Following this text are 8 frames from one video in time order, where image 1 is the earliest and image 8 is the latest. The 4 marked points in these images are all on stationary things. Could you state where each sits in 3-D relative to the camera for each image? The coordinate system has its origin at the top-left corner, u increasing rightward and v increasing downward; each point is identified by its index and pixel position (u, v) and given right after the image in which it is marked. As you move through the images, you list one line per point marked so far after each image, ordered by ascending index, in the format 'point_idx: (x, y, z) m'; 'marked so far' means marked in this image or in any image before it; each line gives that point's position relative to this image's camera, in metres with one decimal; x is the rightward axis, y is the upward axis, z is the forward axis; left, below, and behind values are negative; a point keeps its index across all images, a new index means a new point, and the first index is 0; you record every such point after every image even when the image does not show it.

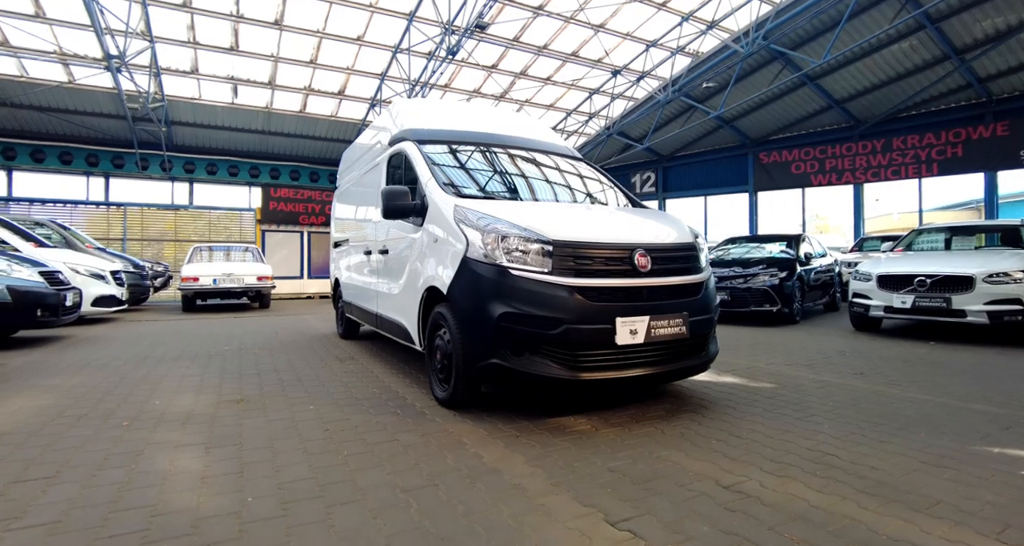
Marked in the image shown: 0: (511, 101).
0: (0.0, +6.0, +17.8) m
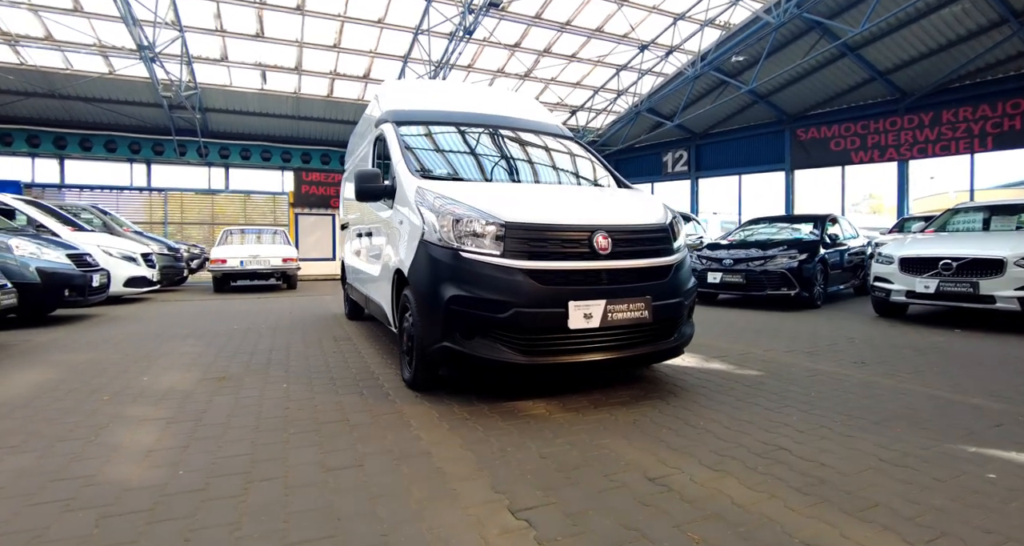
0: (+0.9, +6.6, +17.5) m
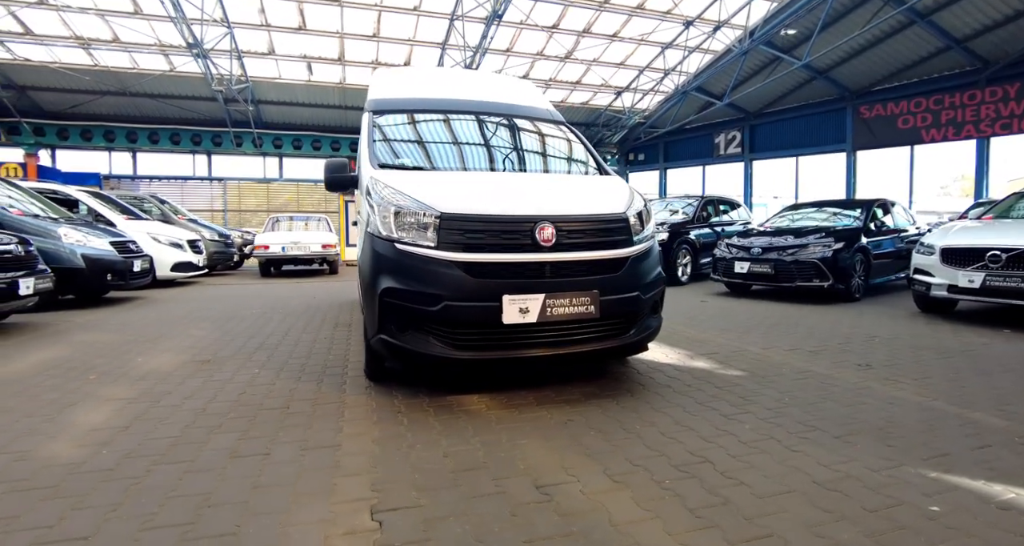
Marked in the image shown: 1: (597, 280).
0: (+2.2, +7.0, +17.0) m
1: (+0.5, 0.0, +3.2) m
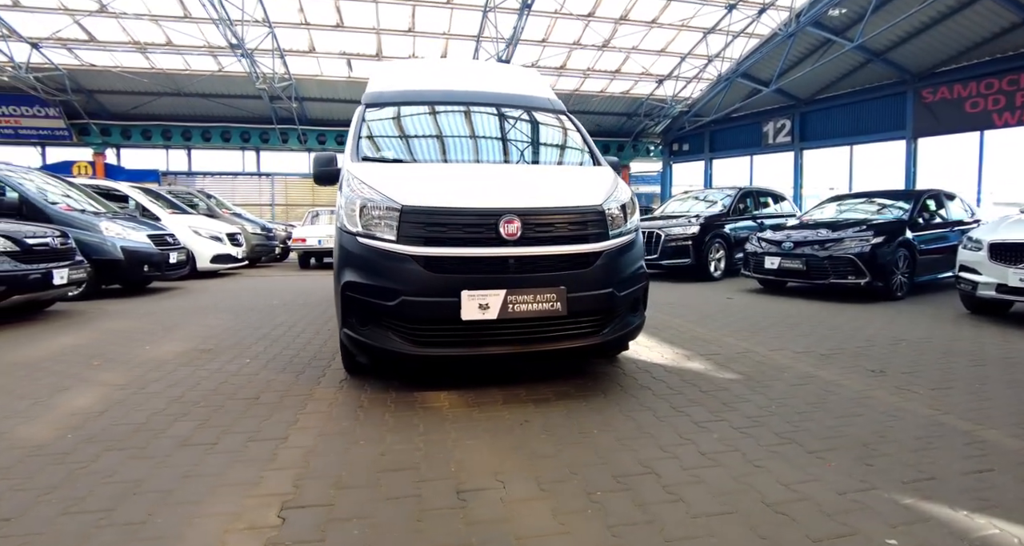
0: (+3.3, +7.2, +16.5) m
1: (+0.3, 0.0, +3.0) m
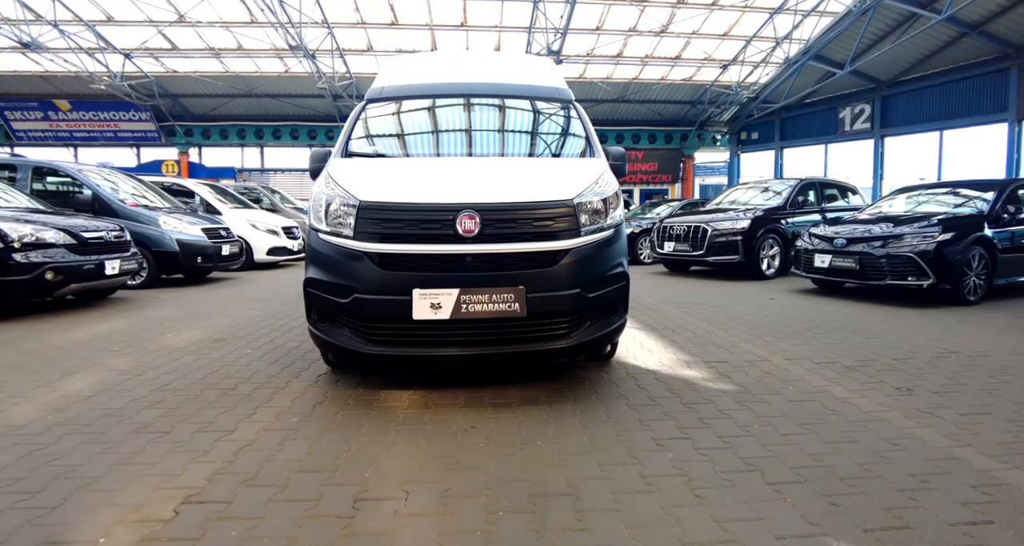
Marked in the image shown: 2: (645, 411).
0: (+5.0, +7.3, +15.7) m
1: (+0.1, 0.0, +2.9) m
2: (+0.8, -0.8, +2.9) m
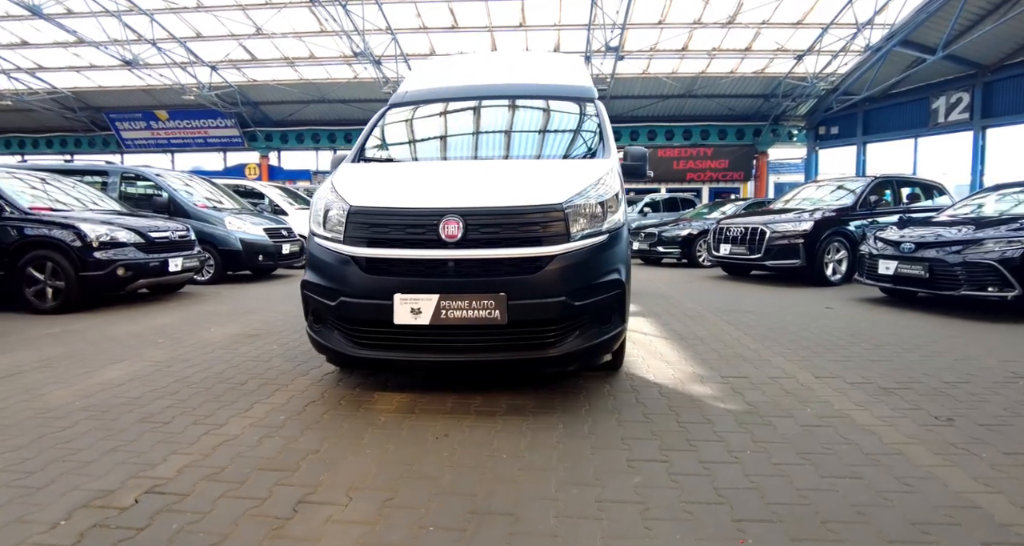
0: (+6.7, +7.2, +14.9) m
1: (0.0, 0.0, +2.8) m
2: (+0.7, -0.8, +2.8) m
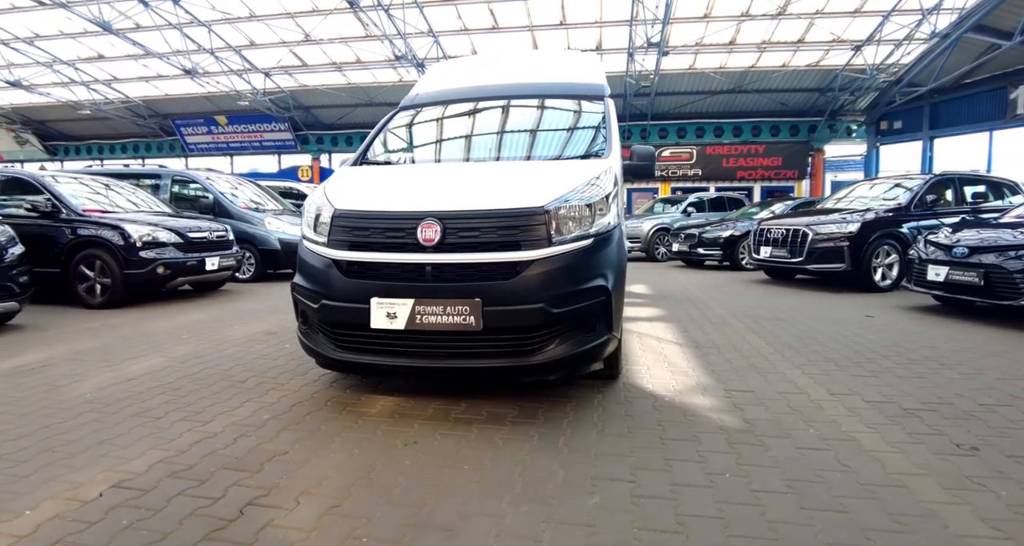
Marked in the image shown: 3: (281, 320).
0: (+7.8, +7.1, +14.1) m
1: (-0.2, -0.1, +2.7) m
2: (+0.5, -0.9, +2.7) m
3: (-2.6, -0.5, +5.9) m
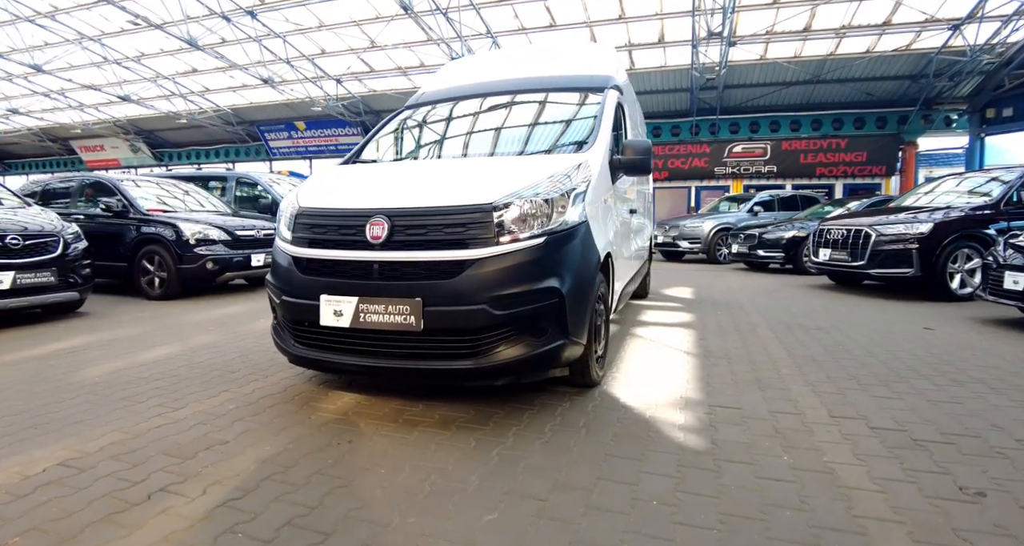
0: (+9.2, +6.9, +12.7) m
1: (-0.4, -0.1, +2.7) m
2: (+0.2, -0.9, +2.5) m
3: (-2.4, -0.5, +6.1) m
